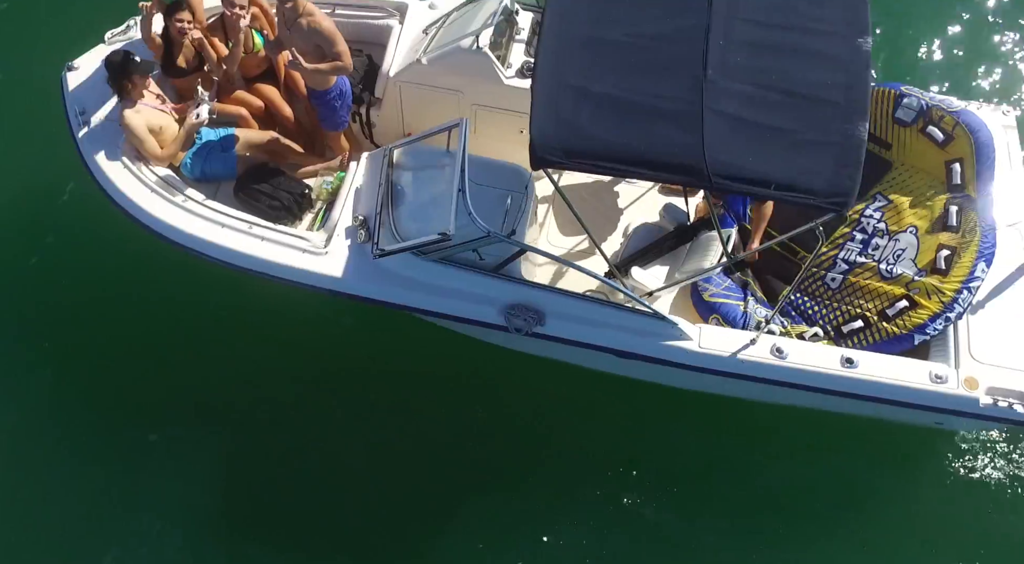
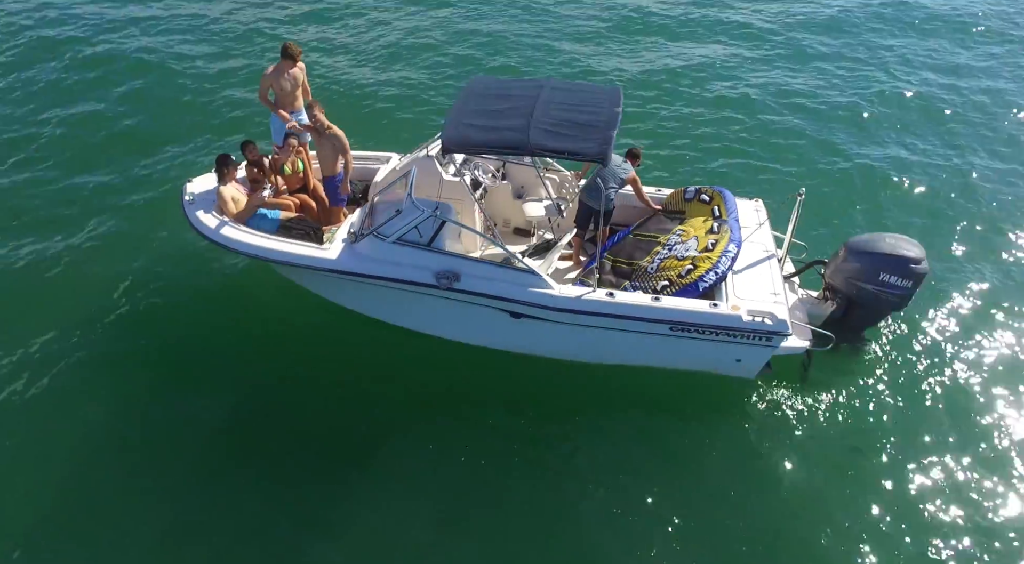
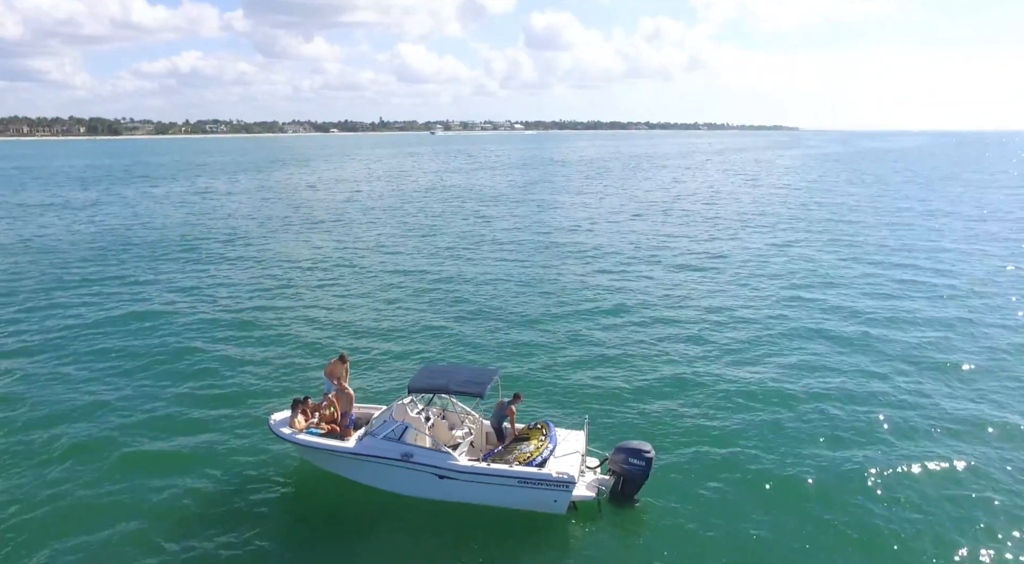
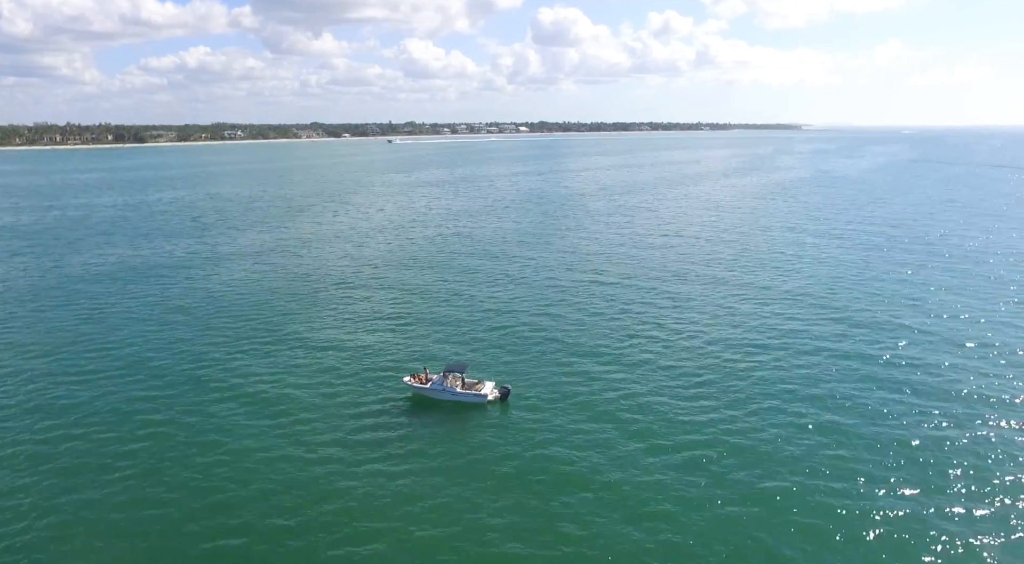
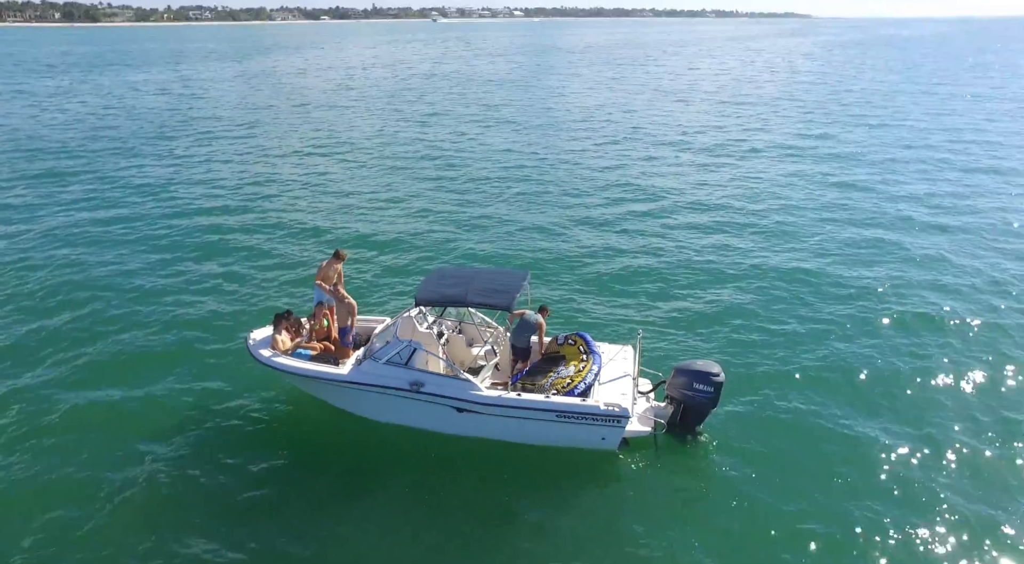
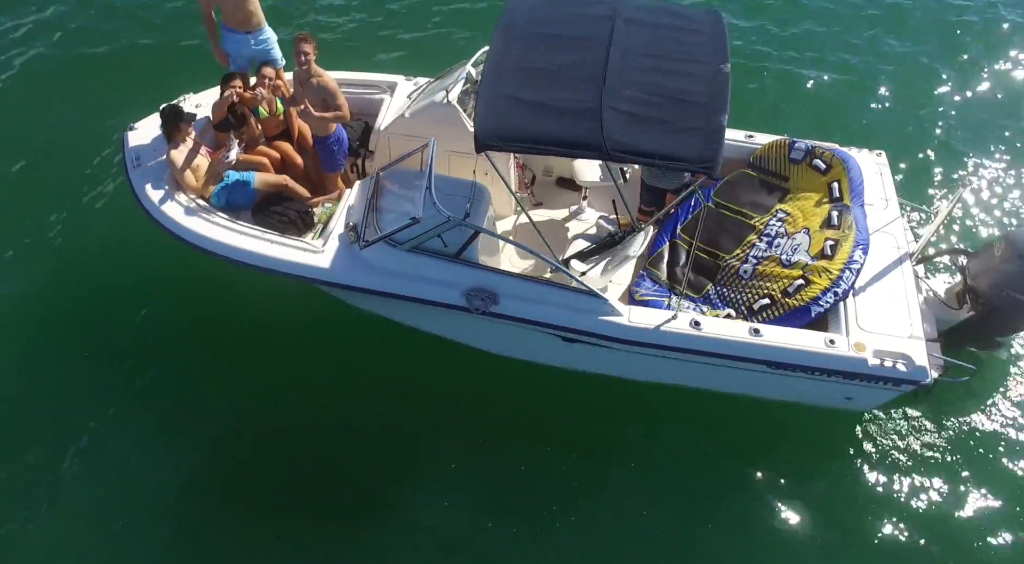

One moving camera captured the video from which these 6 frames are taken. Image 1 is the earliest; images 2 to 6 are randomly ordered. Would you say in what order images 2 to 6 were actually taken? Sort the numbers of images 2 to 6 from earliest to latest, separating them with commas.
6, 2, 5, 3, 4
